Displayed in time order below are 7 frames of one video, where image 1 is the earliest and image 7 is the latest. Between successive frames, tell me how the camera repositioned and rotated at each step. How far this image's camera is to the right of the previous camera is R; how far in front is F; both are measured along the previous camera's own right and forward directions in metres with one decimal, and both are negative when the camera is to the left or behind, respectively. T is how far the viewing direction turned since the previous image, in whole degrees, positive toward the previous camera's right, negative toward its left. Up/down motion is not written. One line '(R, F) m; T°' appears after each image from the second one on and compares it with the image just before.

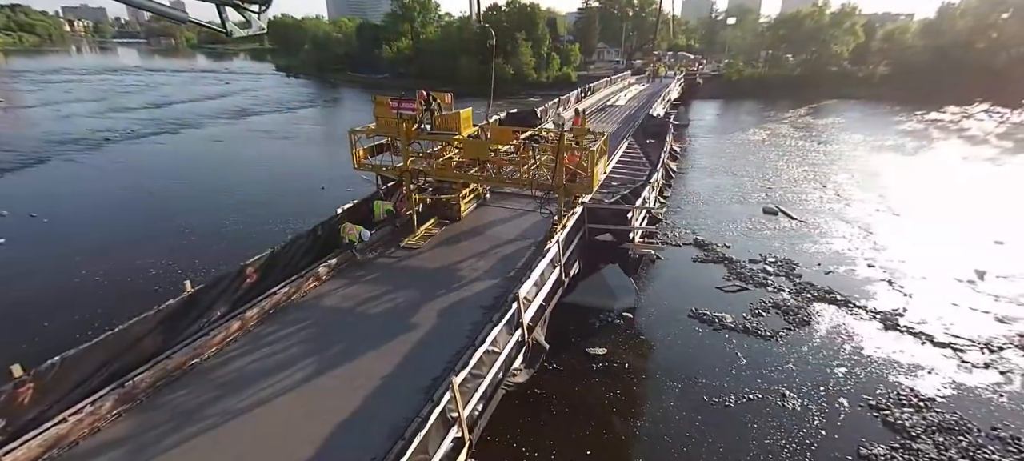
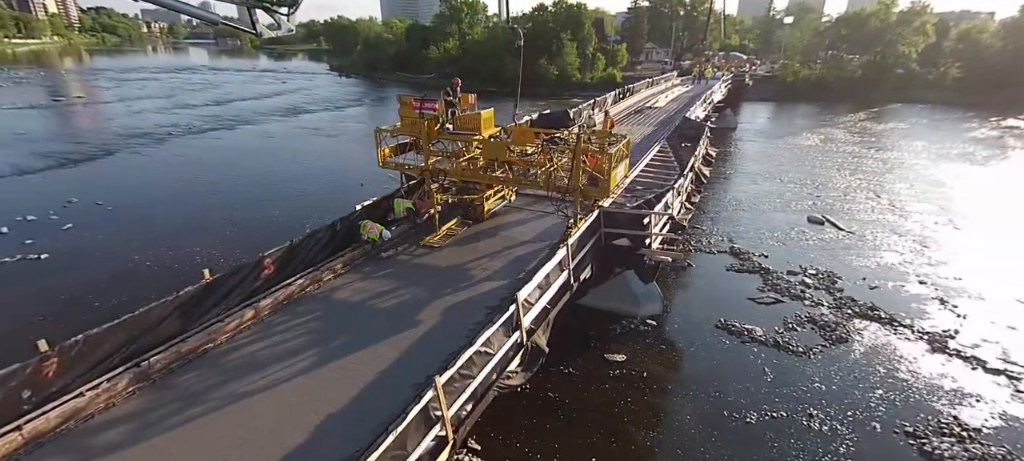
(+0.6, 0.0) m; -5°
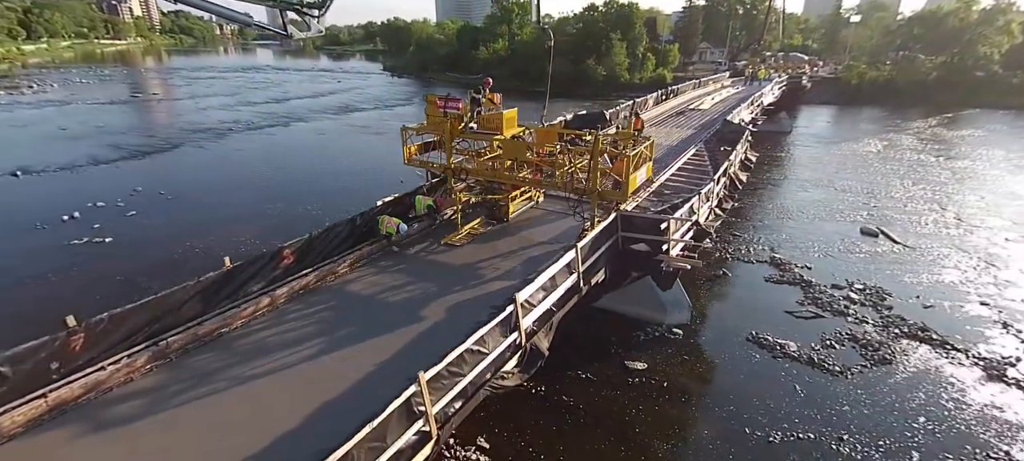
(+0.6, +0.1) m; -5°
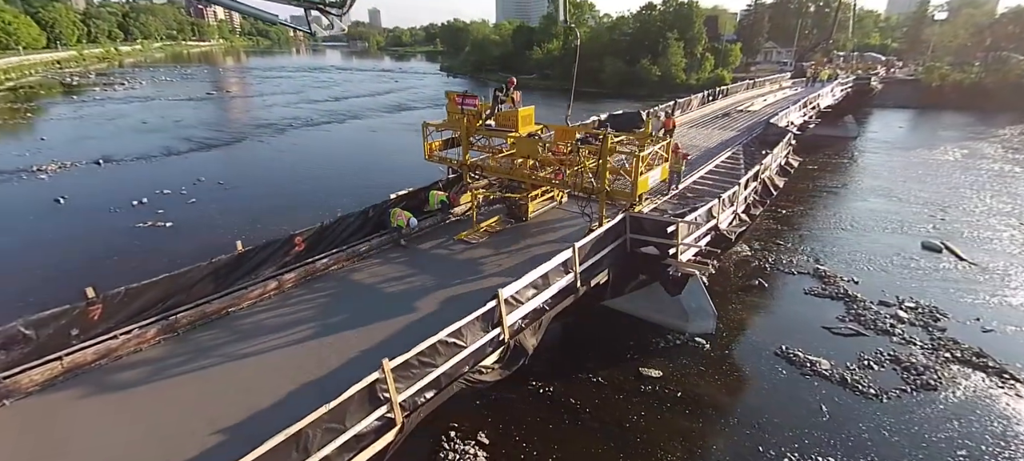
(+0.9, +0.1) m; -6°
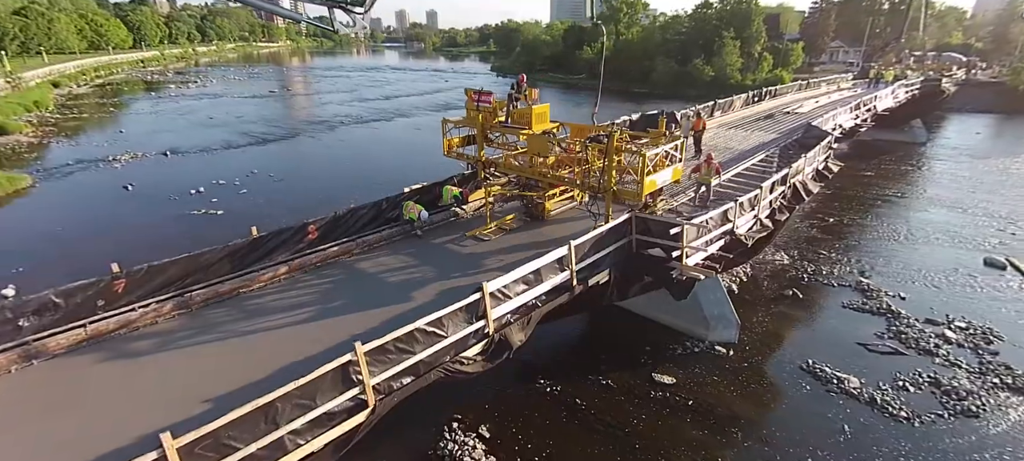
(+0.8, 0.0) m; -6°
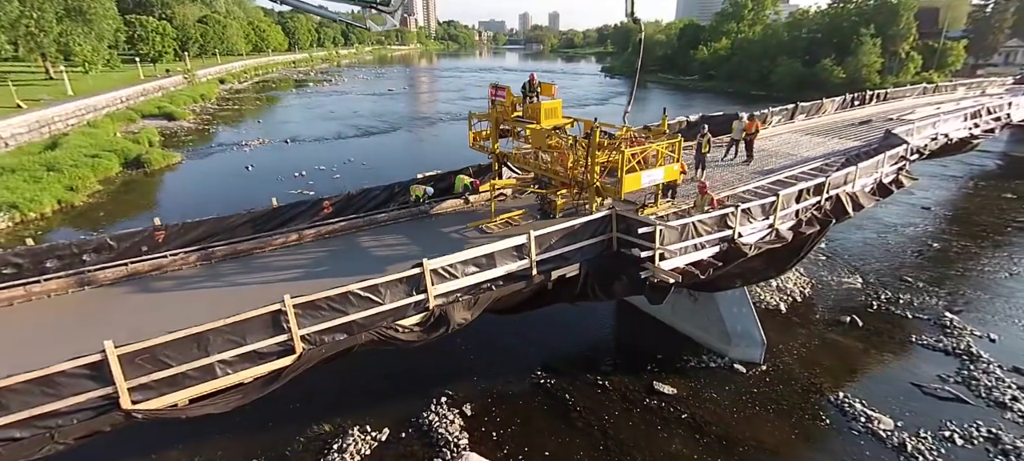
(+2.4, -0.1) m; -13°
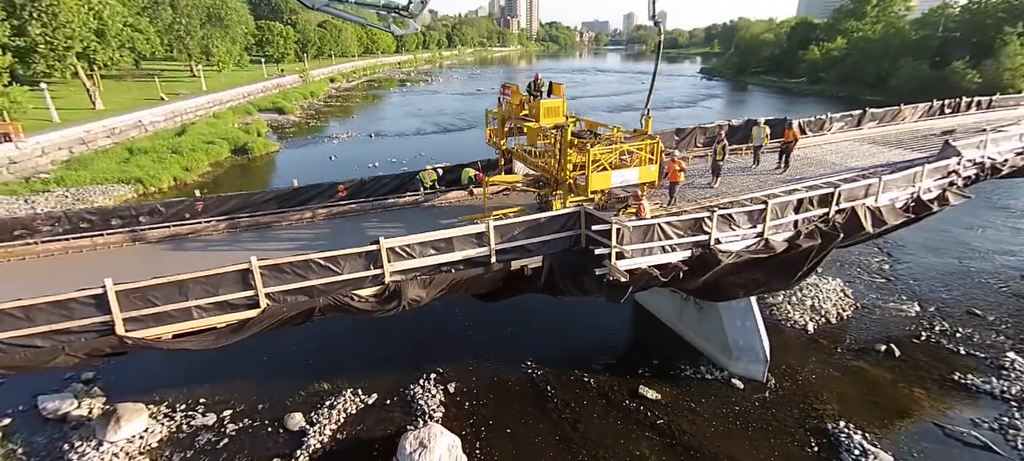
(+2.3, -0.3) m; -11°
